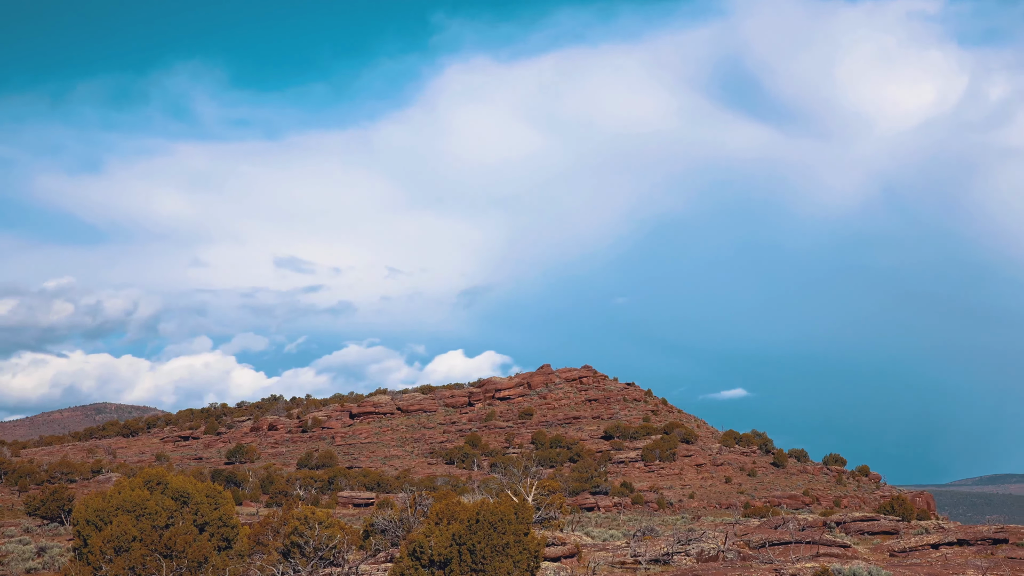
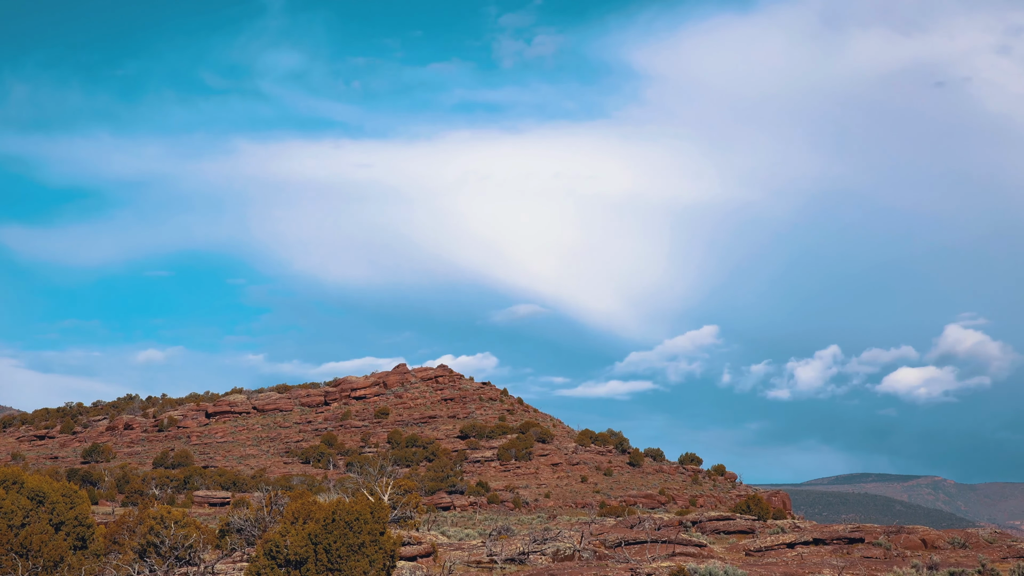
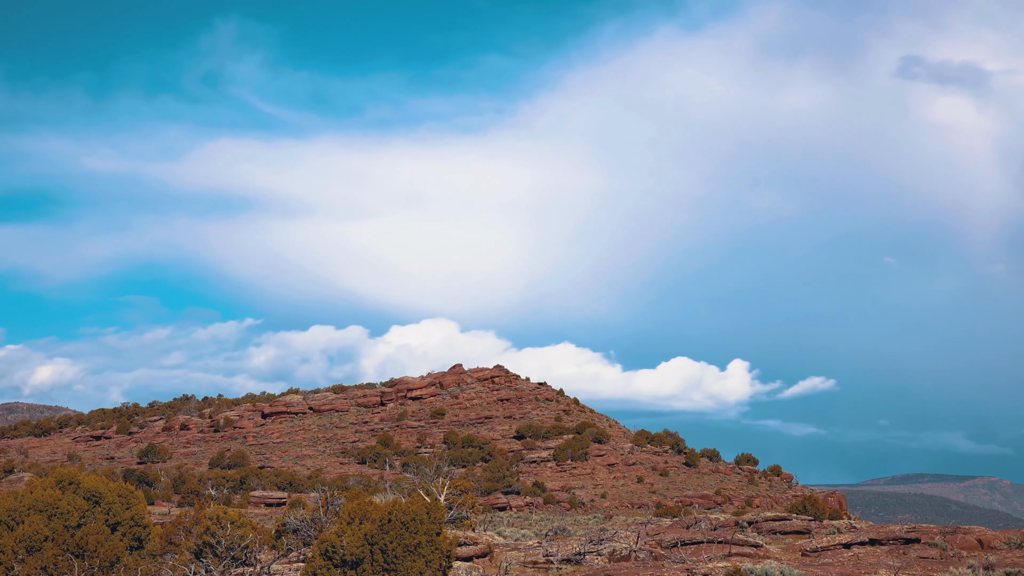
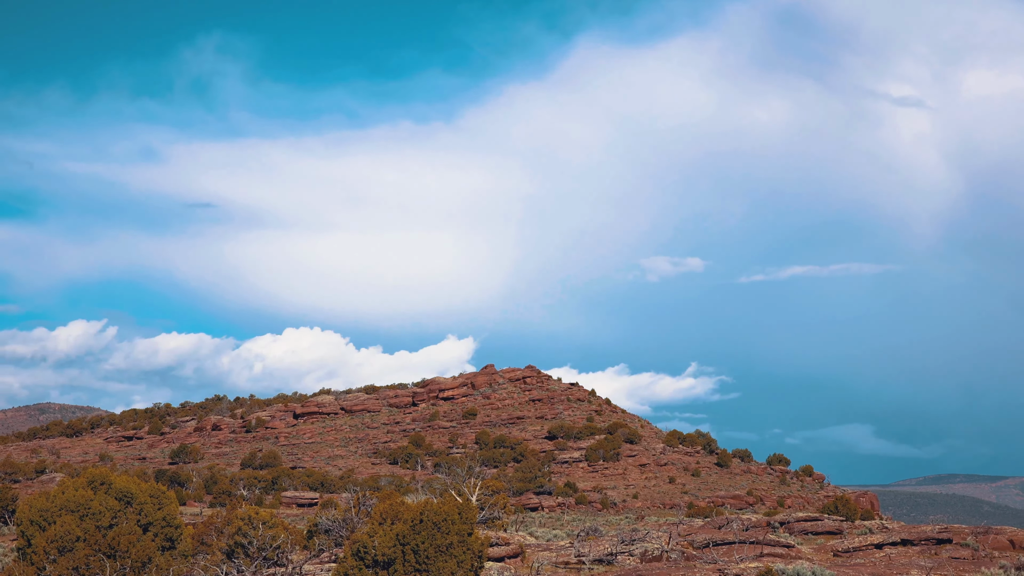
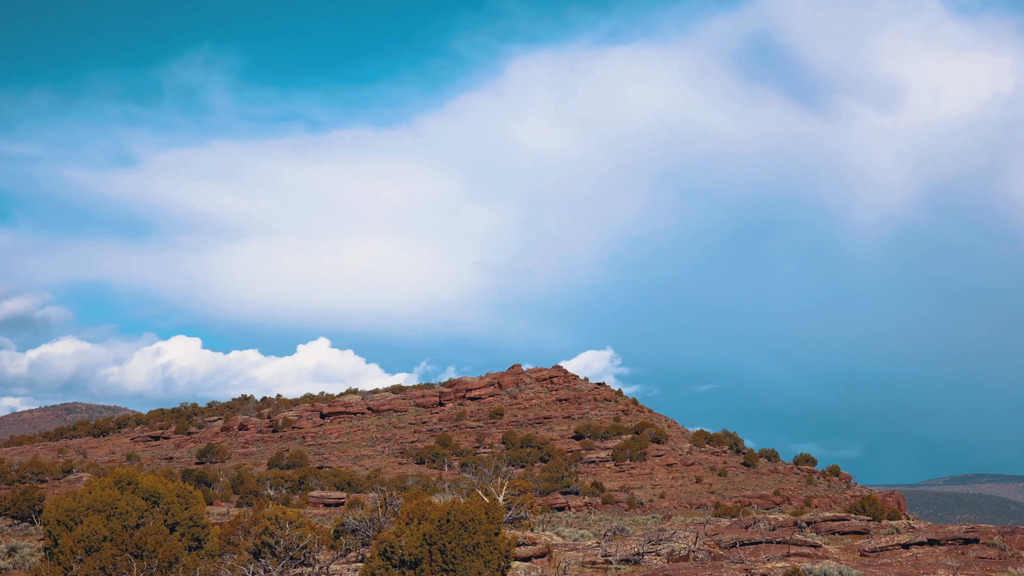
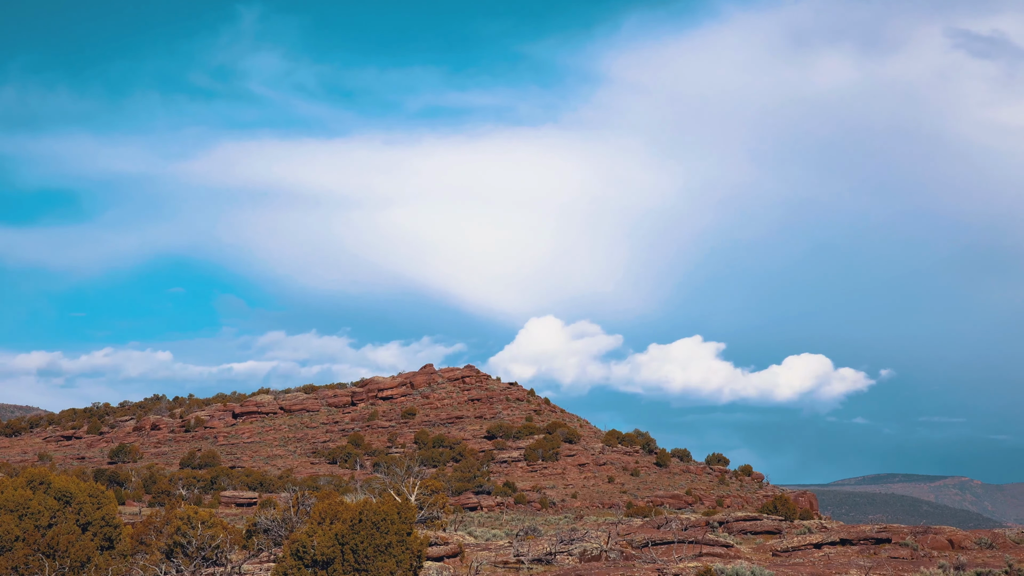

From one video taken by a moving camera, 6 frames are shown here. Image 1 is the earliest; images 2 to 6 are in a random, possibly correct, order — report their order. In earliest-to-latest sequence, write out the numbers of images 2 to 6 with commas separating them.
5, 4, 3, 6, 2
